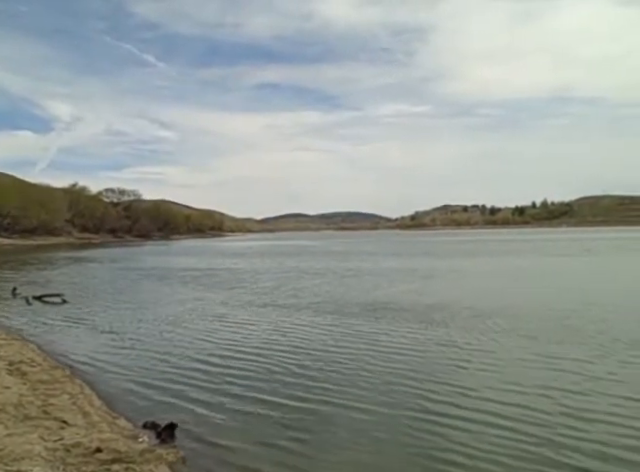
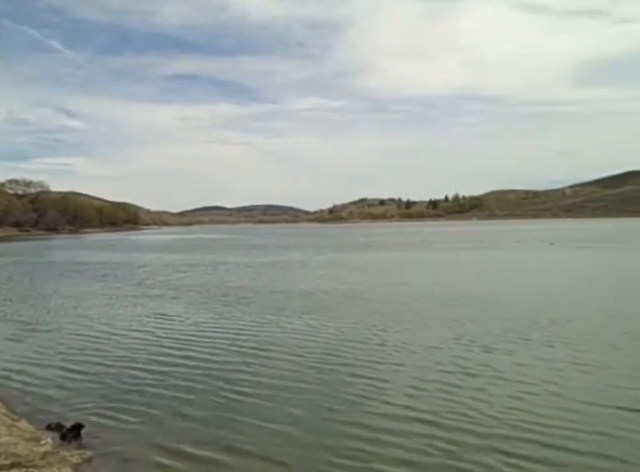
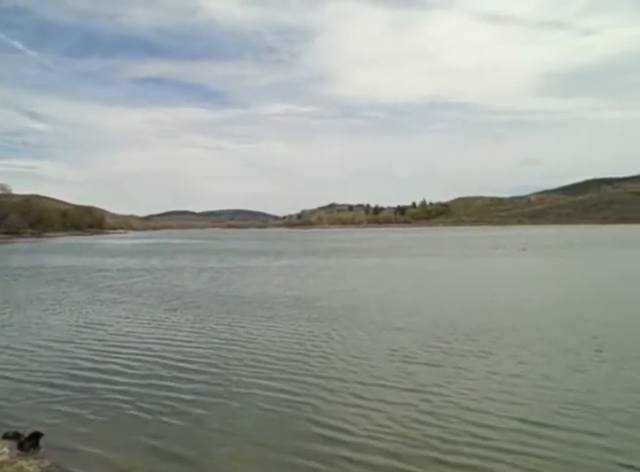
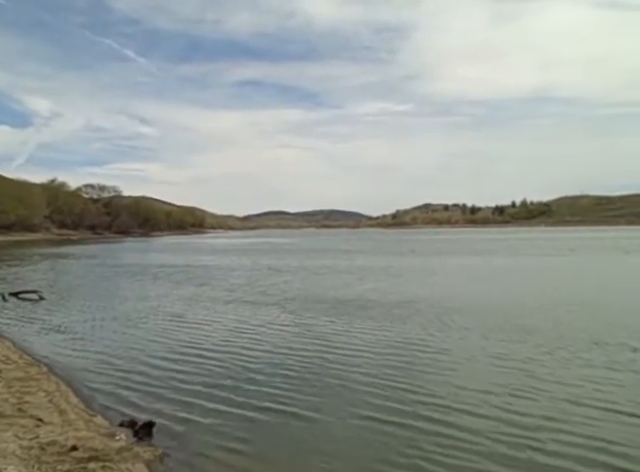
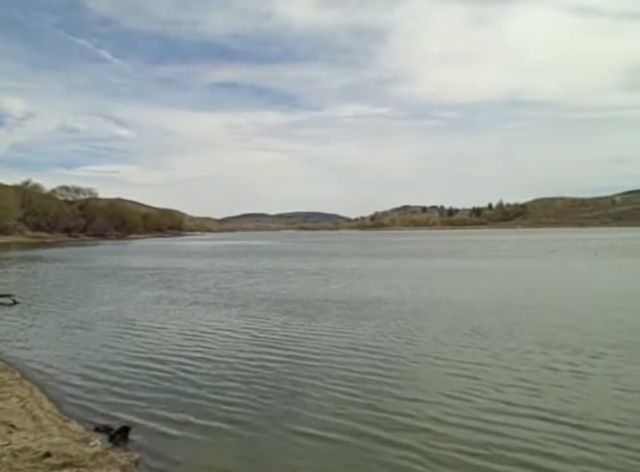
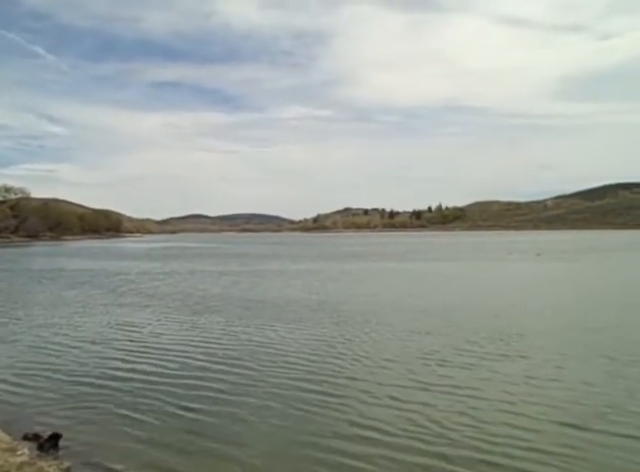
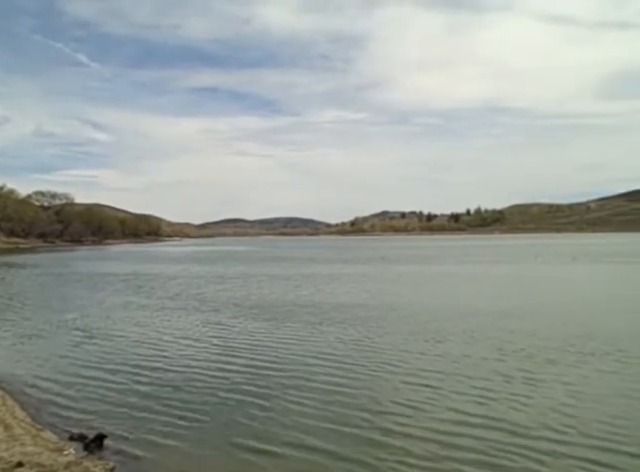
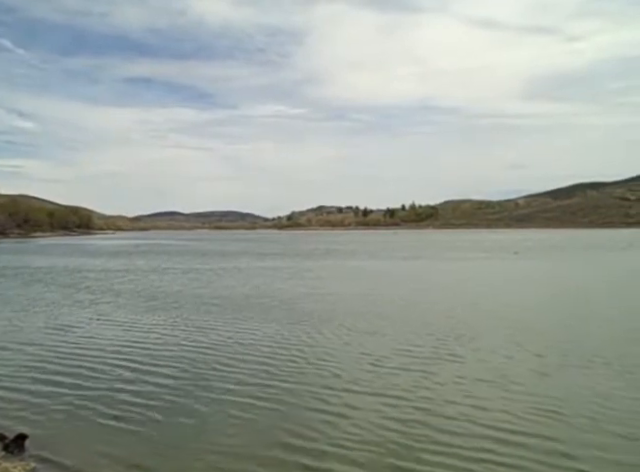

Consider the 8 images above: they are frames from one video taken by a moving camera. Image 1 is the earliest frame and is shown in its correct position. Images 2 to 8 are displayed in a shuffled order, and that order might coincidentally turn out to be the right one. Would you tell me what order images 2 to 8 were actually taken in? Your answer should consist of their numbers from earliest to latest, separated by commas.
4, 5, 7, 2, 6, 3, 8
